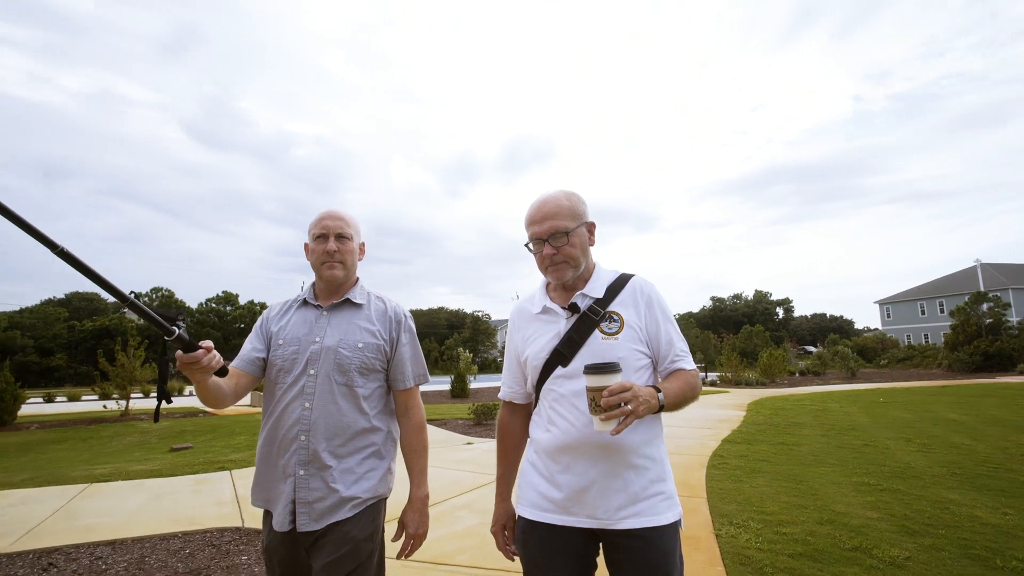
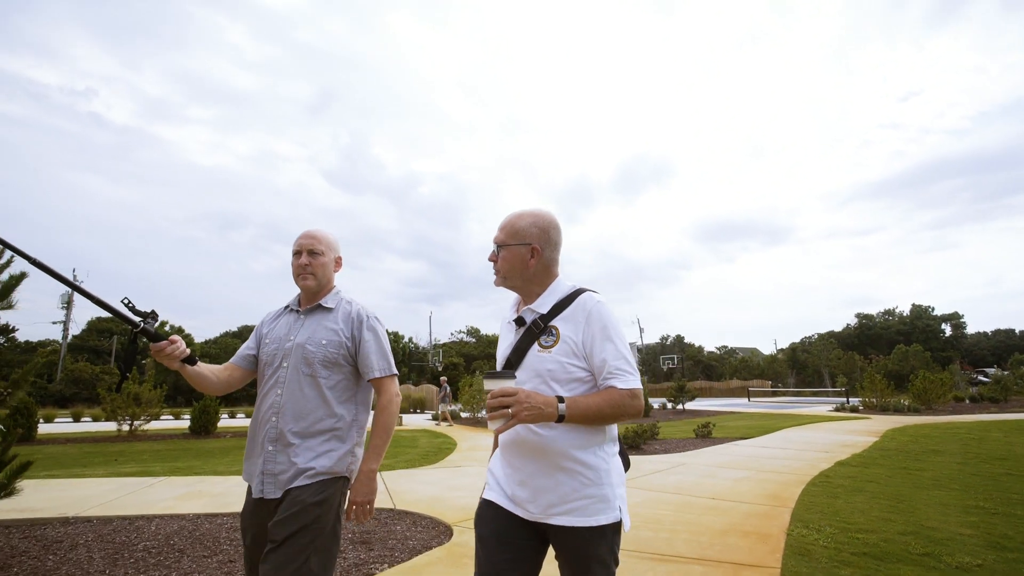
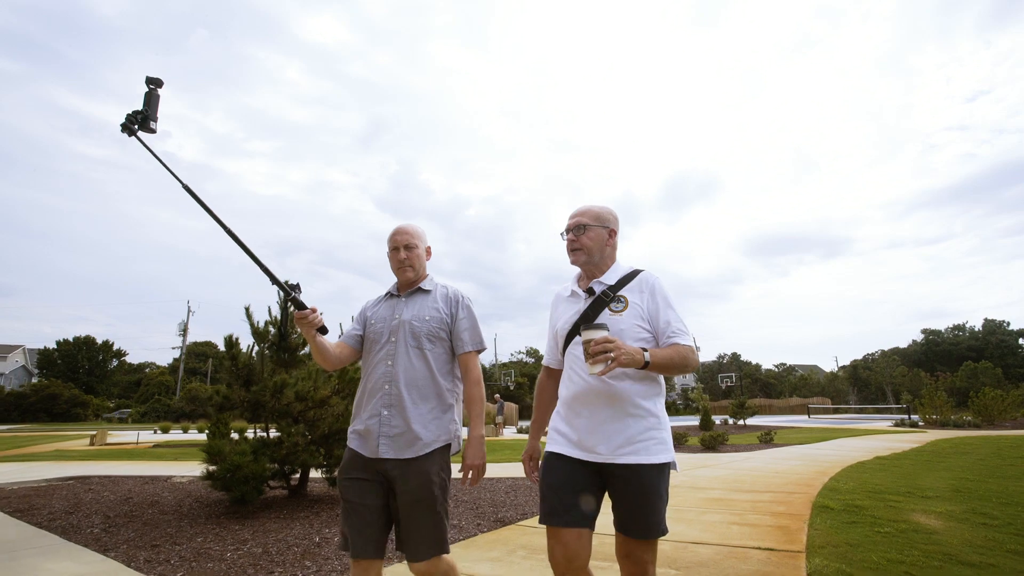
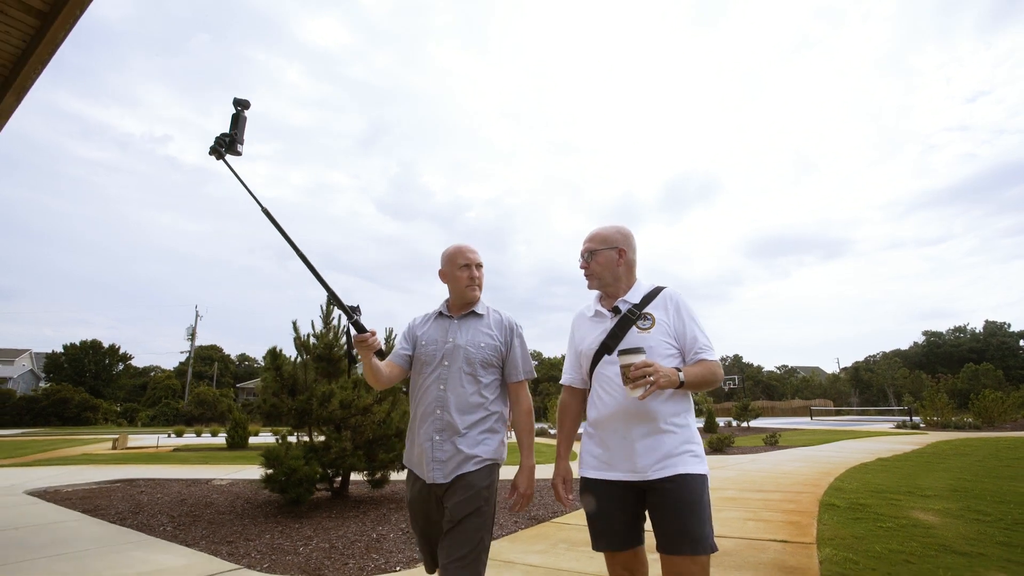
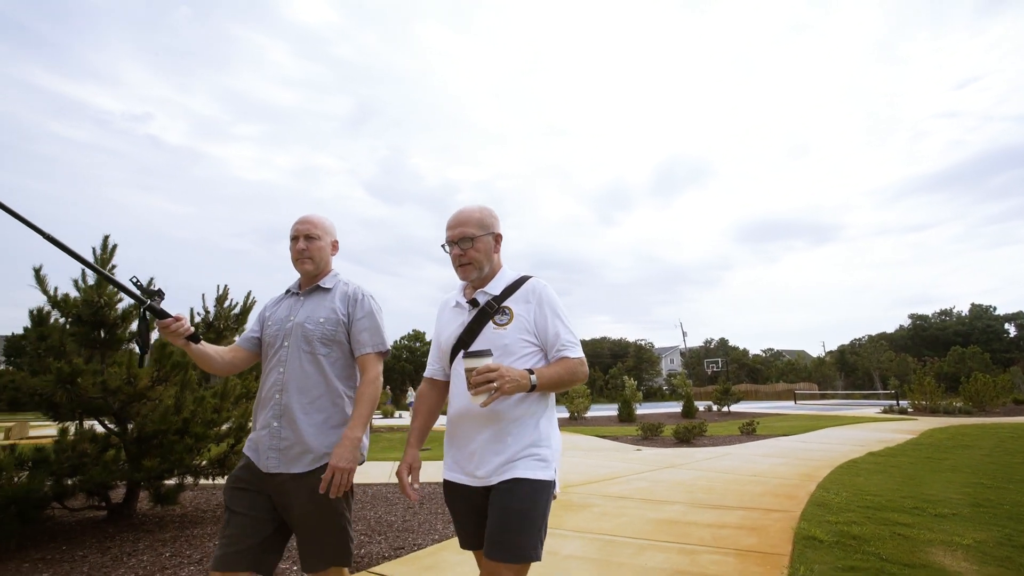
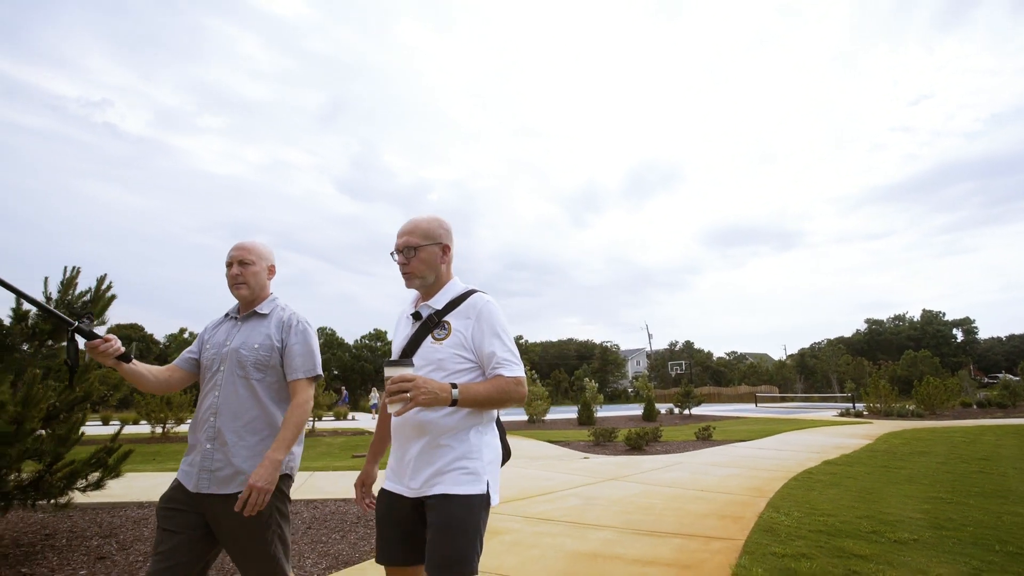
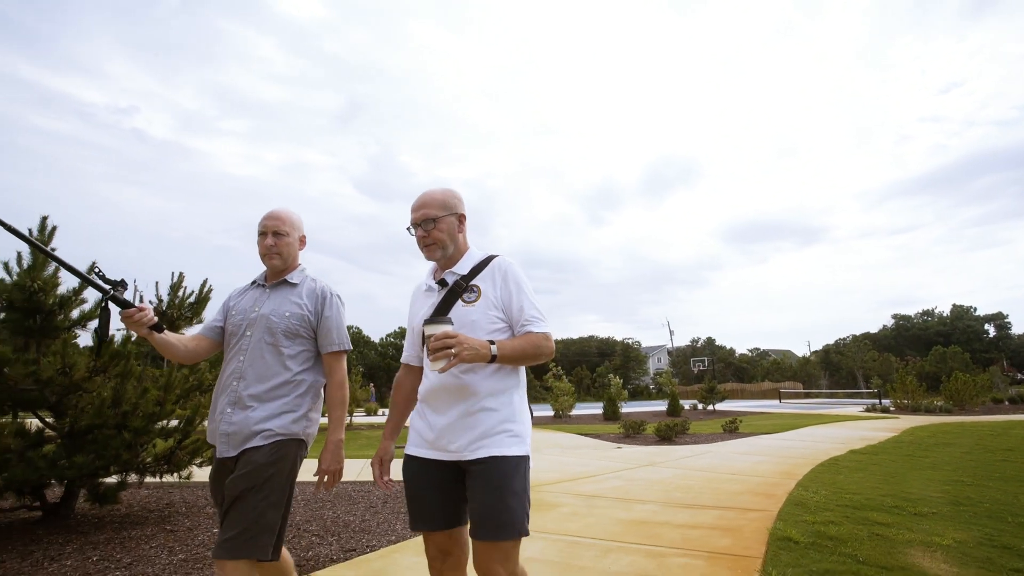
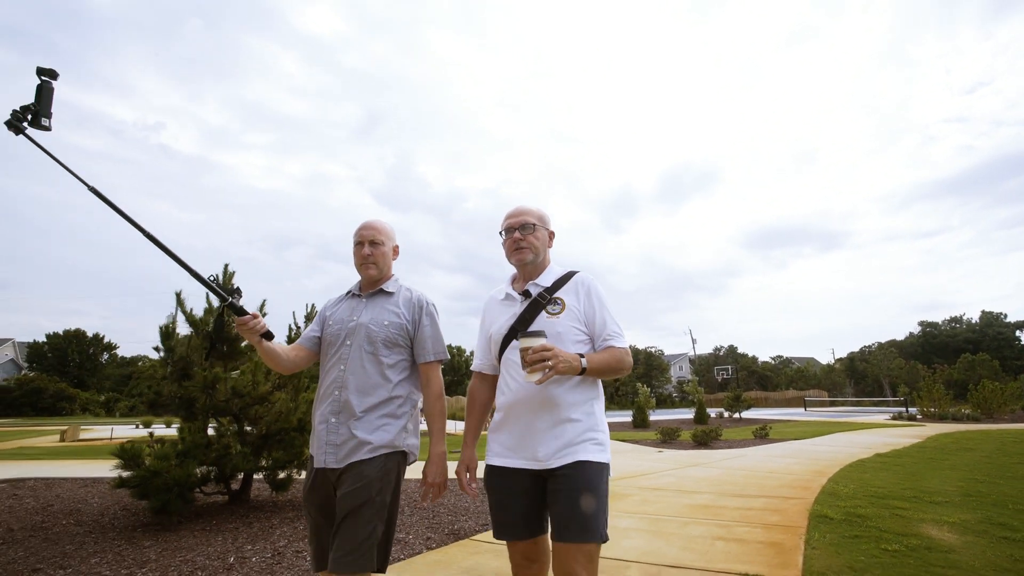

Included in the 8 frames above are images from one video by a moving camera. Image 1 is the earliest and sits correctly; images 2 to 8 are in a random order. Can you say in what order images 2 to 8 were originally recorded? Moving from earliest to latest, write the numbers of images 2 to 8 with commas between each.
2, 6, 7, 5, 8, 3, 4
